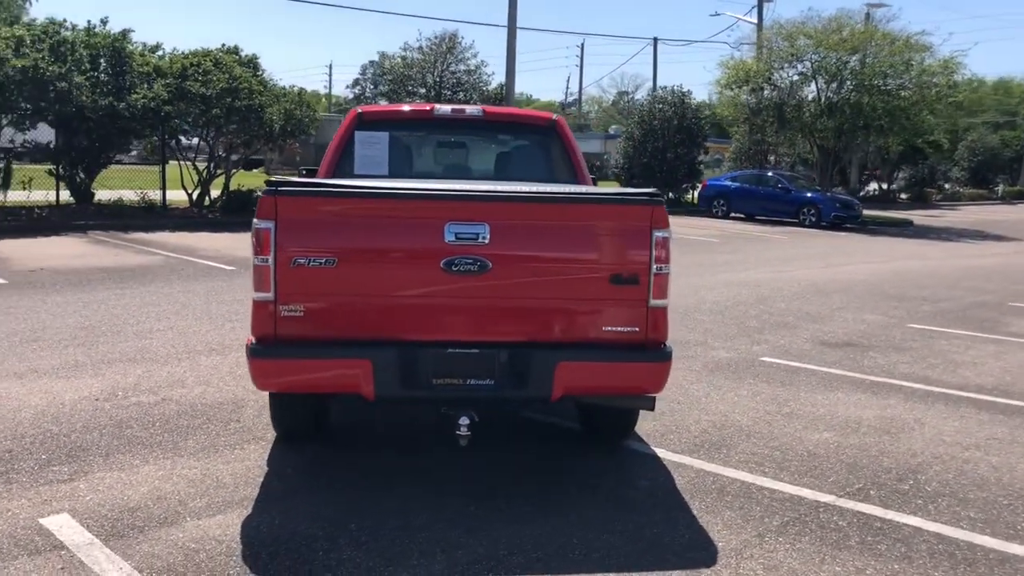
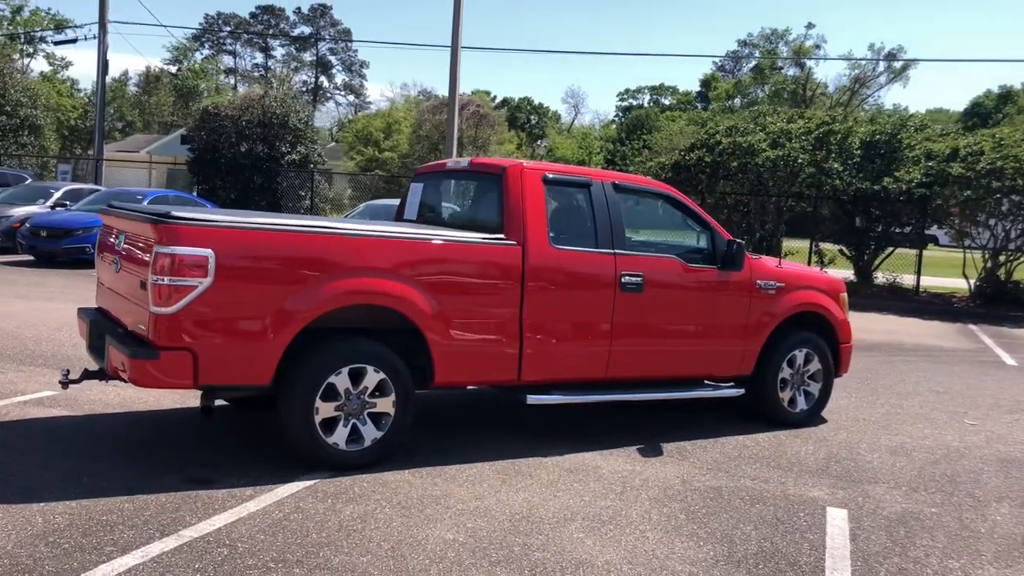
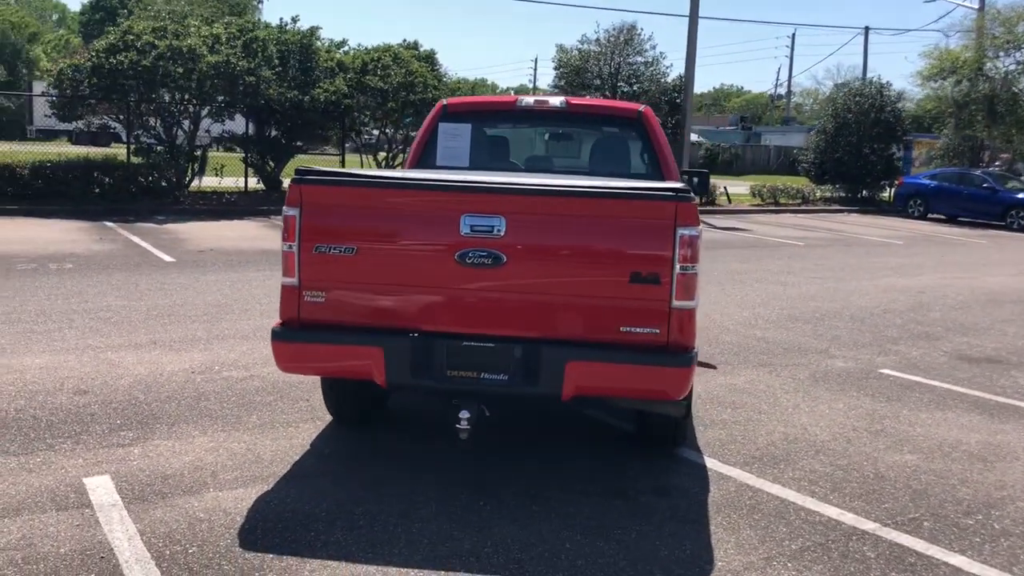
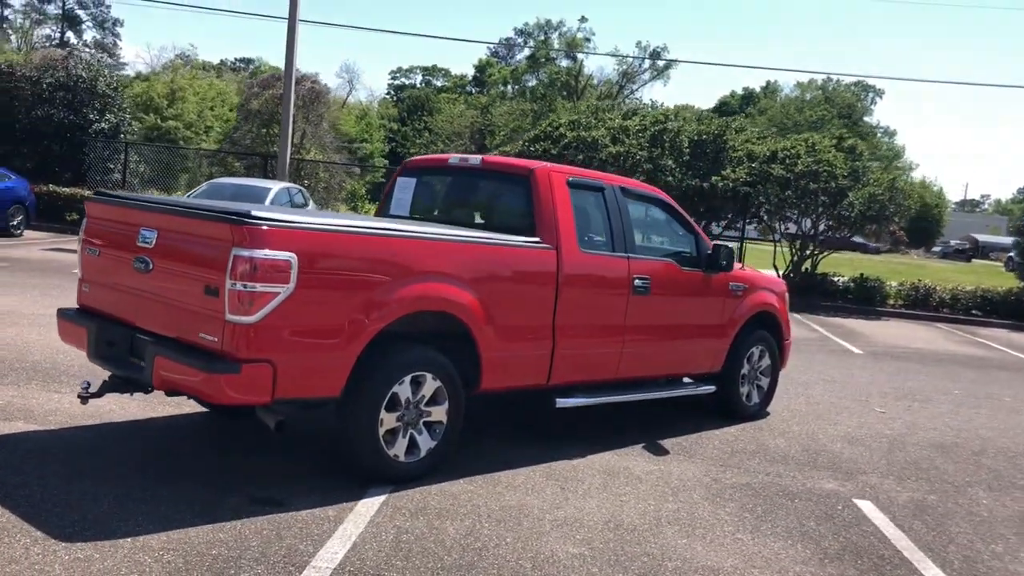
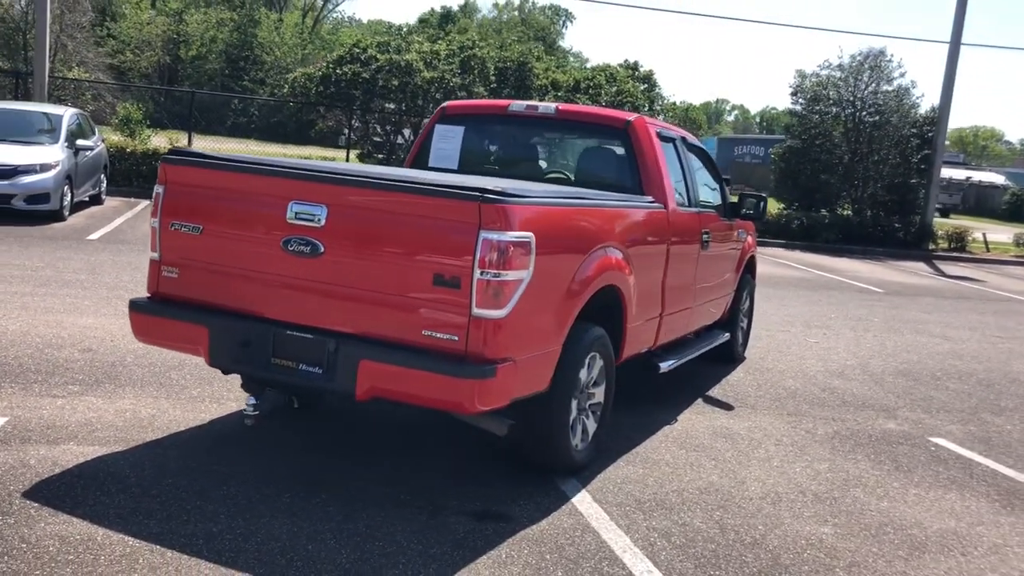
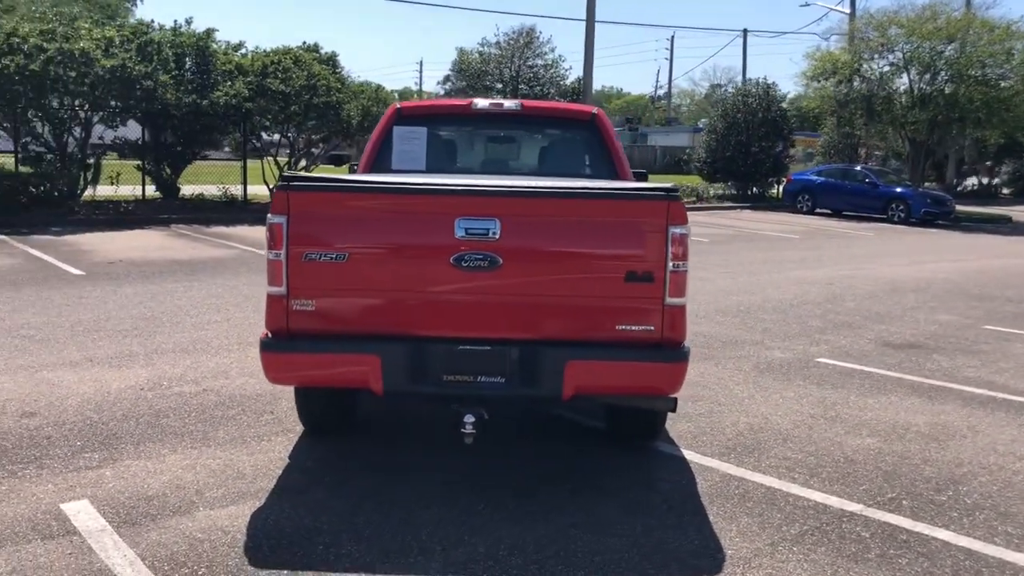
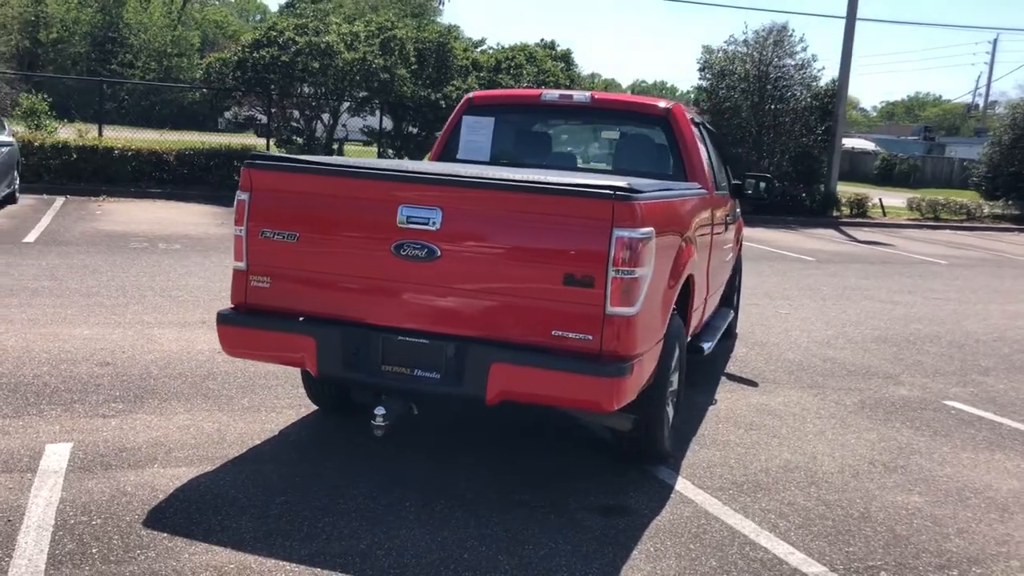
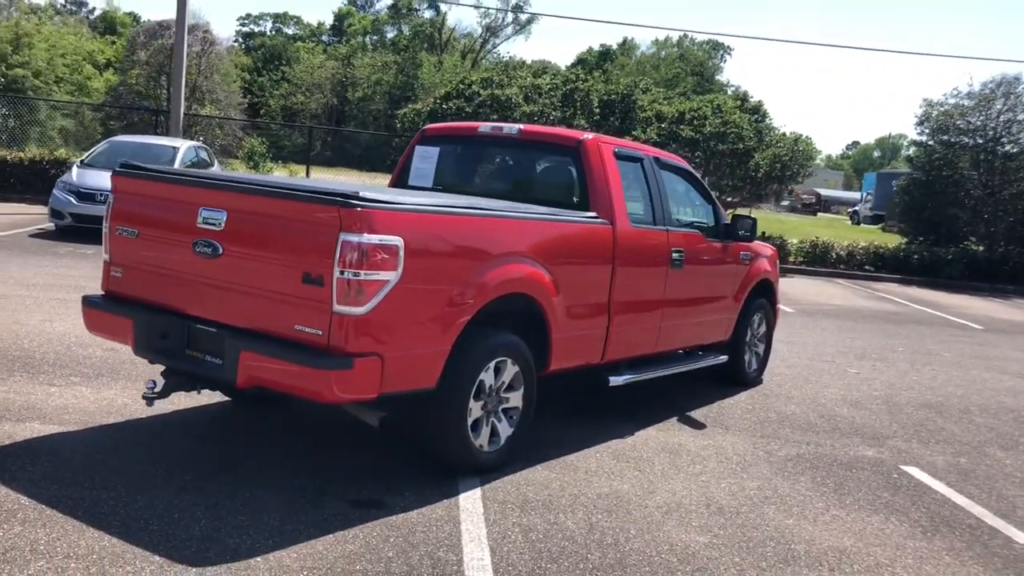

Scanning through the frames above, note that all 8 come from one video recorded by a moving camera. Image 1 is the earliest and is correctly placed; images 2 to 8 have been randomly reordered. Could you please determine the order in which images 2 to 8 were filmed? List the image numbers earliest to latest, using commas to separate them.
6, 3, 7, 5, 8, 4, 2
